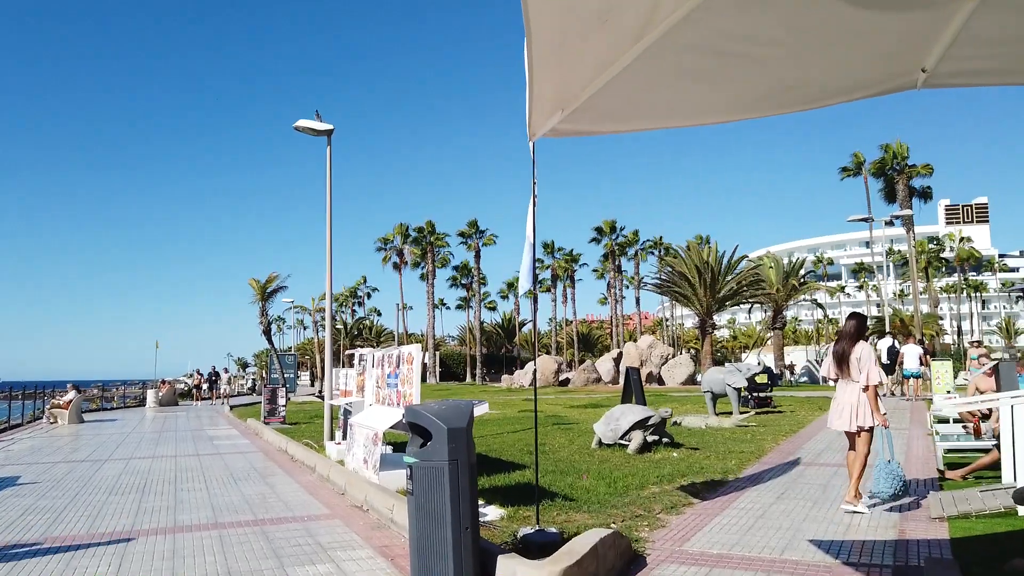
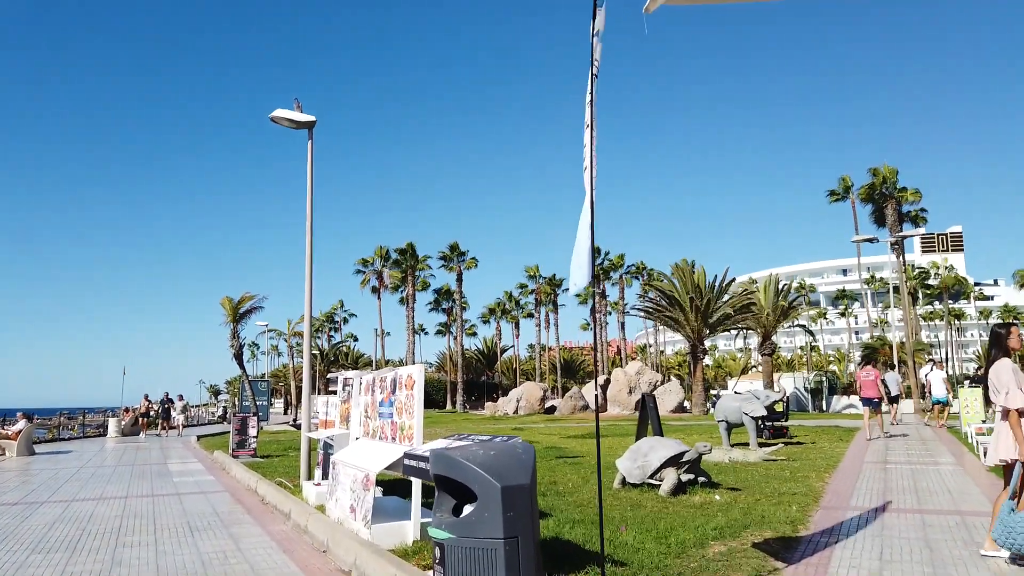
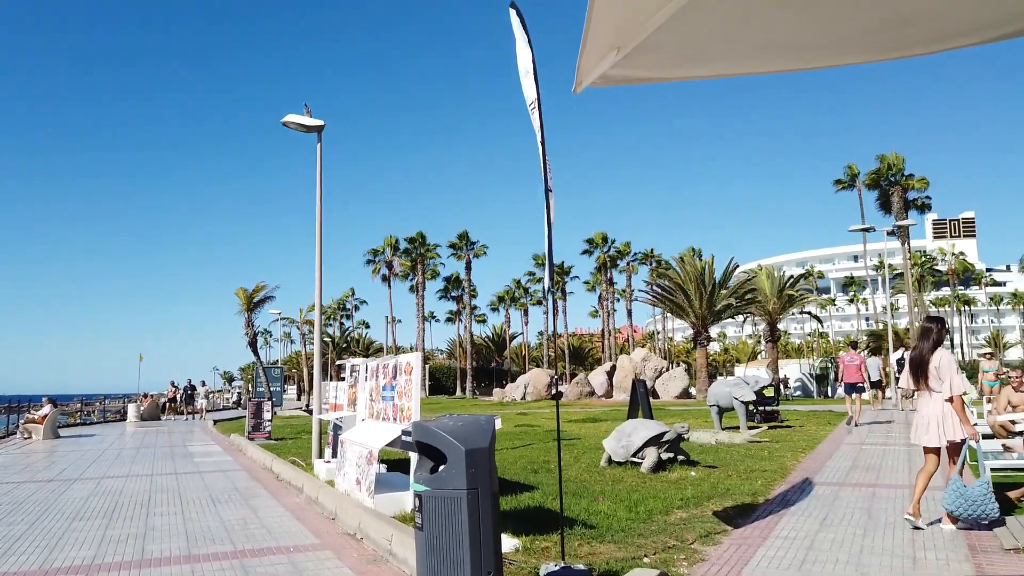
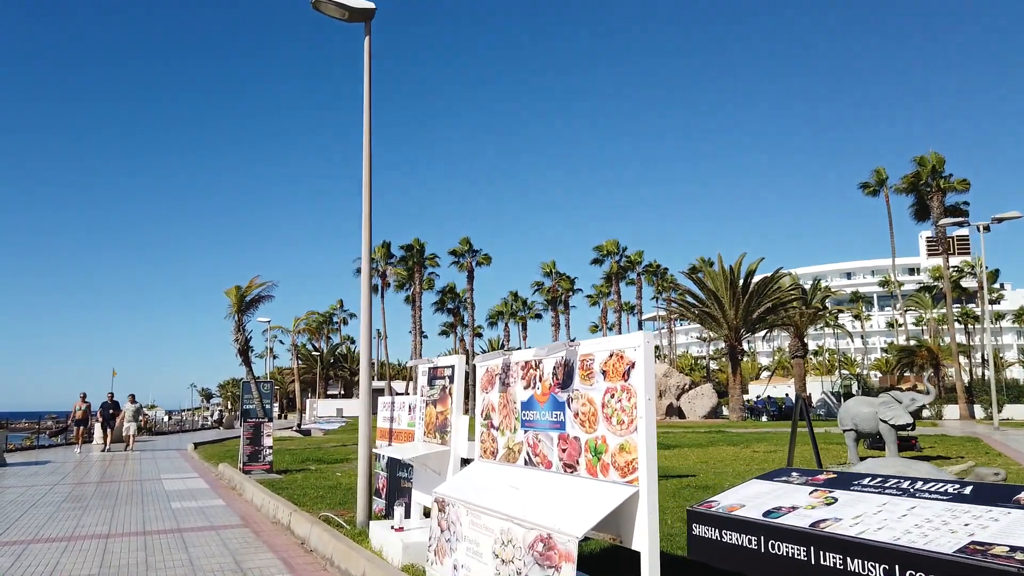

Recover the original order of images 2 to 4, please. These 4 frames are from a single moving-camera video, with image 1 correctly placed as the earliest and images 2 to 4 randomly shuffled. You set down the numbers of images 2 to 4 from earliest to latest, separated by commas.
3, 2, 4
